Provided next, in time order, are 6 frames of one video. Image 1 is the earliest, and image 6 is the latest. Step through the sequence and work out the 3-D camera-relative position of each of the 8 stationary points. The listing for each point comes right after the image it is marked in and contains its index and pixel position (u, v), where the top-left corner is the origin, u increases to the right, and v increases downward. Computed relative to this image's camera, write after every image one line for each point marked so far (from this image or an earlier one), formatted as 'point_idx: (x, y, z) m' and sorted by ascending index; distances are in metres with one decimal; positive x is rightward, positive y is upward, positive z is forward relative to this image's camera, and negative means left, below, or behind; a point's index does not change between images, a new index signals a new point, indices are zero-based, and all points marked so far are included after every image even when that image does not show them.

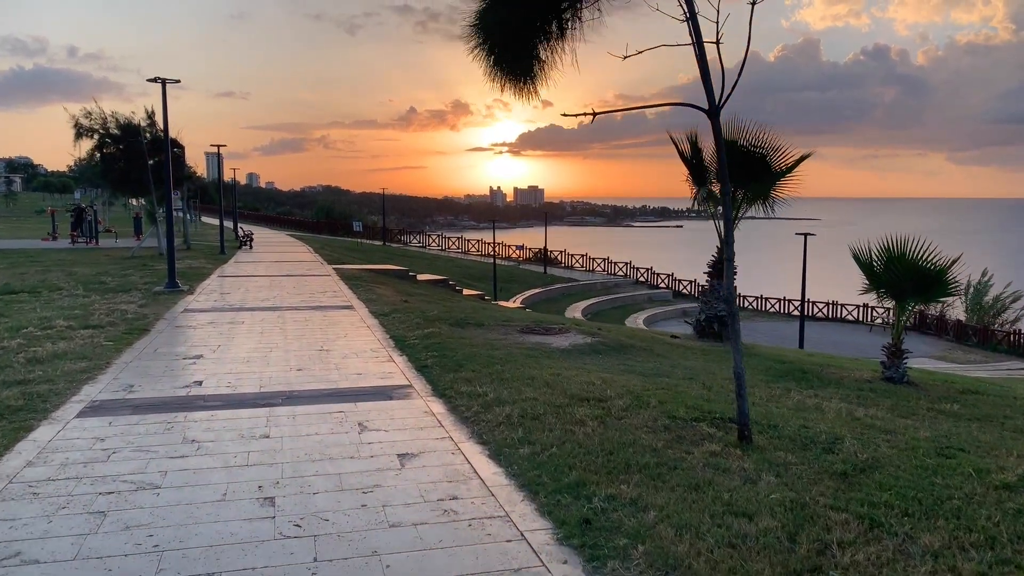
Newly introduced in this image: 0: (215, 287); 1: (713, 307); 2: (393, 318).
0: (-6.7, 0.0, +19.0) m
1: (+3.2, -0.3, +13.2) m
2: (-1.9, -0.5, +13.2) m
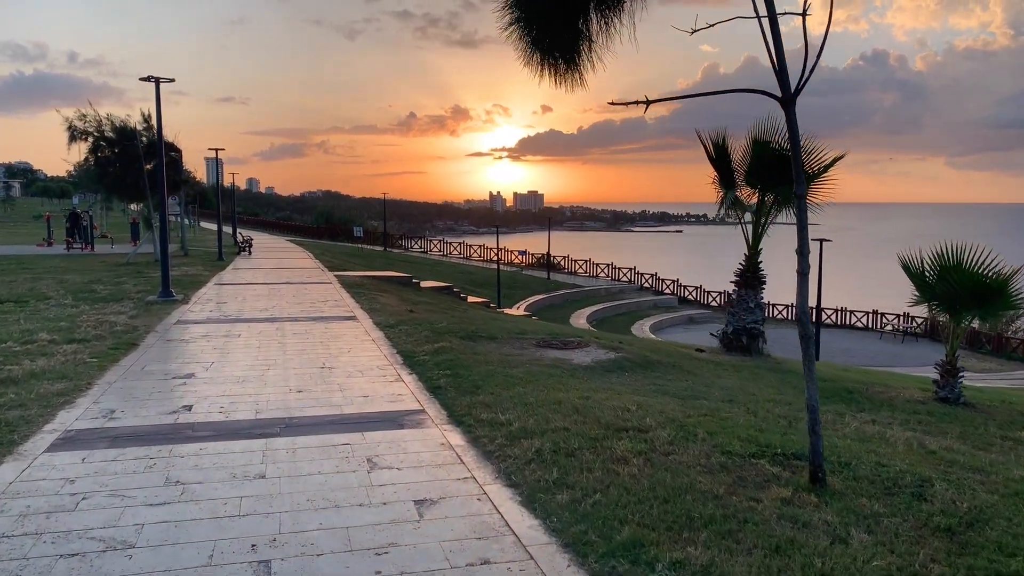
0: (-6.5, -0.2, +18.1) m
1: (+3.4, -0.5, +12.4) m
2: (-1.6, -0.6, +12.4) m
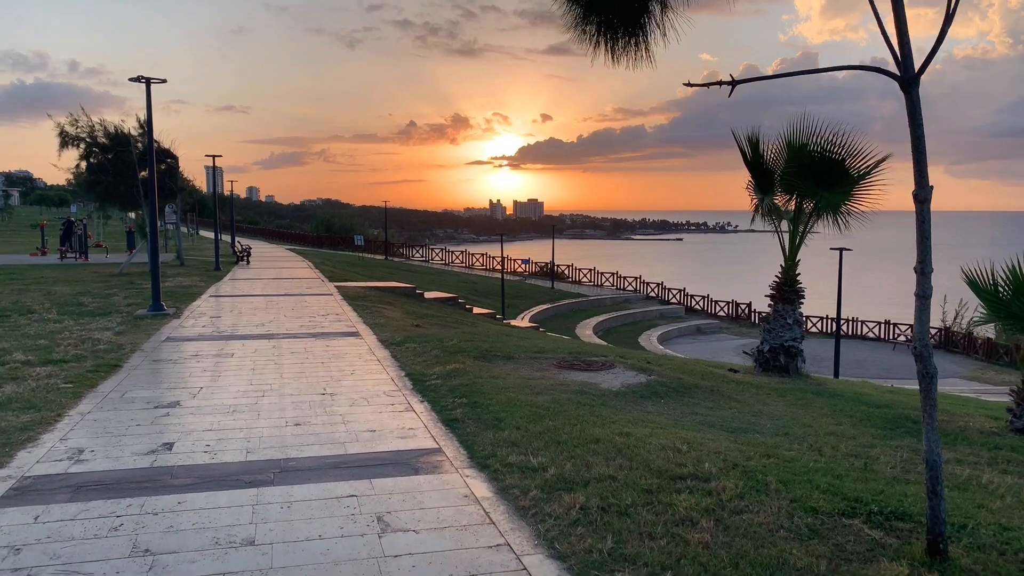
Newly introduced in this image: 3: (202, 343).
0: (-6.2, -0.4, +17.2) m
1: (+3.6, -0.6, +11.4) m
2: (-1.4, -0.8, +11.4) m
3: (-4.6, -0.8, +12.4) m
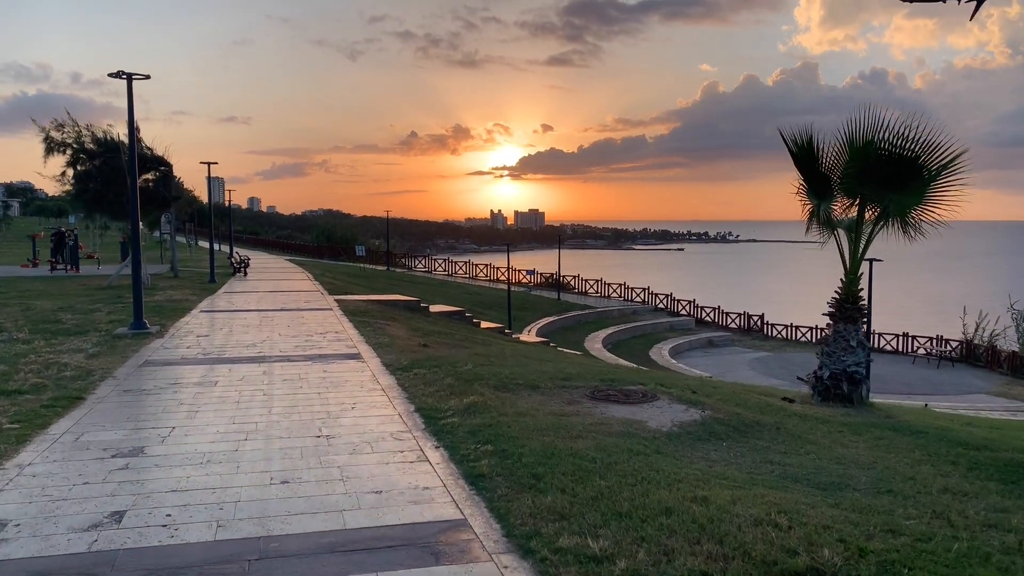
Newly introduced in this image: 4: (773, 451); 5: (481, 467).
0: (-6.0, -0.7, +15.7) m
1: (+3.9, -0.9, +10.0) m
2: (-1.1, -1.0, +10.0) m
3: (-4.3, -1.0, +10.9) m
4: (+2.2, -1.4, +7.1) m
5: (-0.2, -1.3, +6.0) m
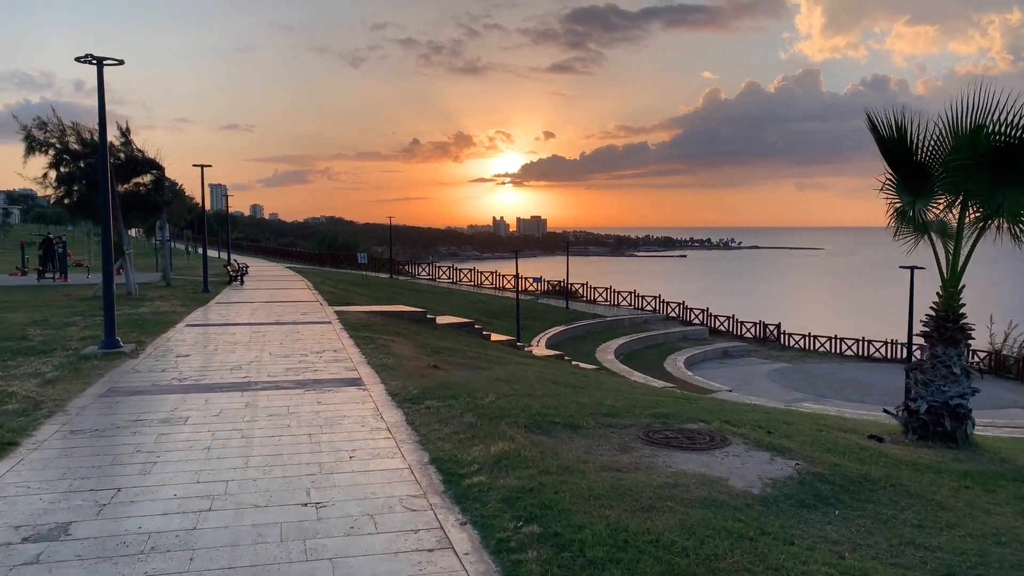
0: (-5.6, -0.9, +14.0) m
1: (+4.2, -1.0, +8.3) m
2: (-0.8, -1.2, +8.3) m
3: (-4.0, -1.2, +9.2) m
4: (+2.5, -1.5, +5.4) m
5: (+0.1, -1.4, +4.3) m
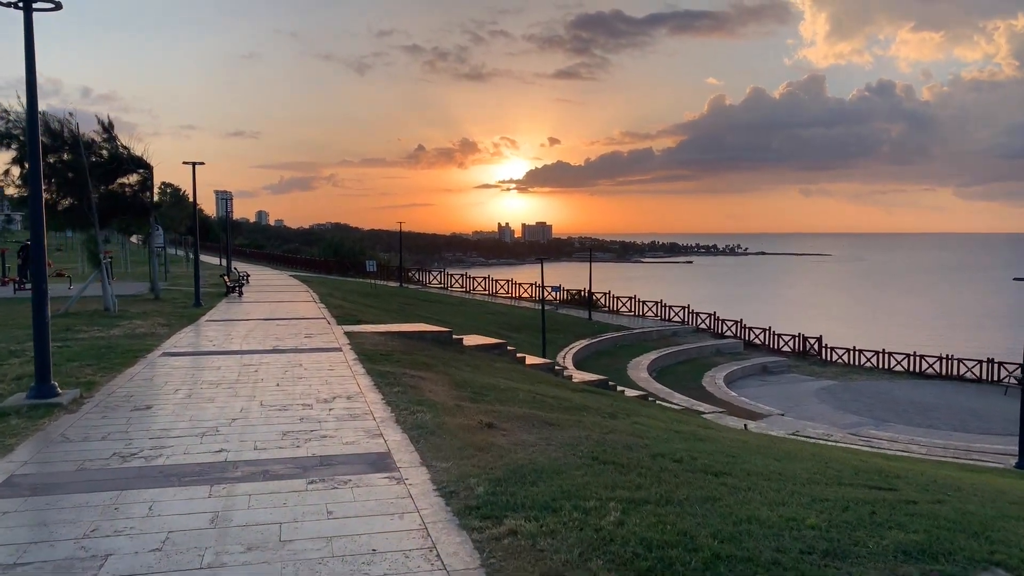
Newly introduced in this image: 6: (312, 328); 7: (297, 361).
0: (-4.7, -1.2, +10.7) m
1: (+5.1, -1.3, +4.8) m
2: (0.0, -1.5, +4.8) m
3: (-3.1, -1.5, +5.8) m
4: (+3.3, -1.7, +1.9) m
5: (+0.9, -1.6, +0.9) m
6: (-4.3, -0.9, +18.3) m
7: (-3.3, -1.1, +13.0) m
